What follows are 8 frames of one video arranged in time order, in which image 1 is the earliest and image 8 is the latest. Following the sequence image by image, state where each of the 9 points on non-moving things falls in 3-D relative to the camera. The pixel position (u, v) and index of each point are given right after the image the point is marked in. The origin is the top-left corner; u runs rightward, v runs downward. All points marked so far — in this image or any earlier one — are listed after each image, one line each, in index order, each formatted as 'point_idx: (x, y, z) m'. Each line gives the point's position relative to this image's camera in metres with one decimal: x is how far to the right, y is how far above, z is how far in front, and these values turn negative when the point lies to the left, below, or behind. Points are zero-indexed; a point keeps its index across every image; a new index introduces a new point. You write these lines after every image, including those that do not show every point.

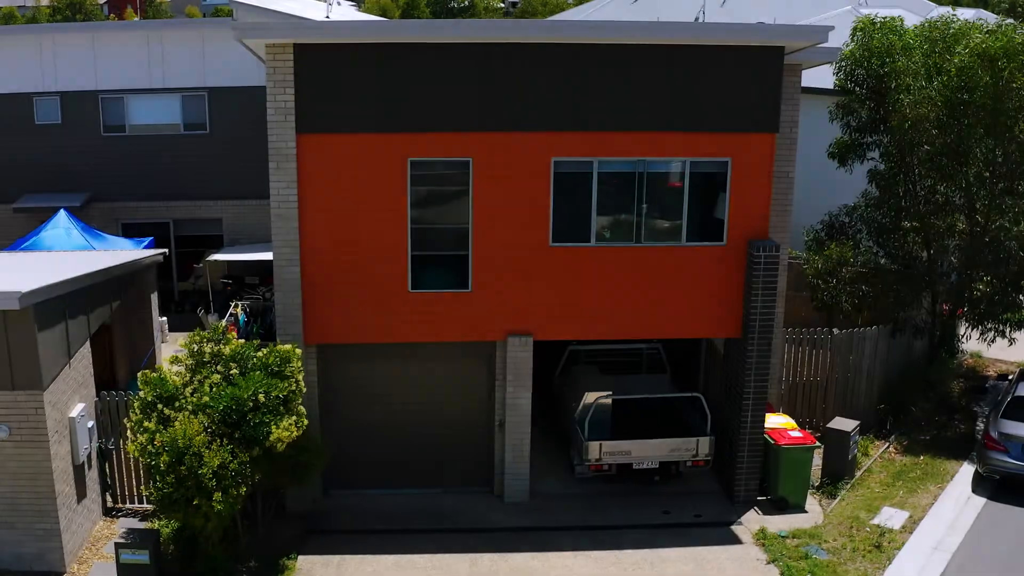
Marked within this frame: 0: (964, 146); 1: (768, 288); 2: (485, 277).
0: (+5.2, +1.7, +15.3) m
1: (+2.7, 0.0, +13.7) m
2: (-0.3, +0.1, +13.6) m
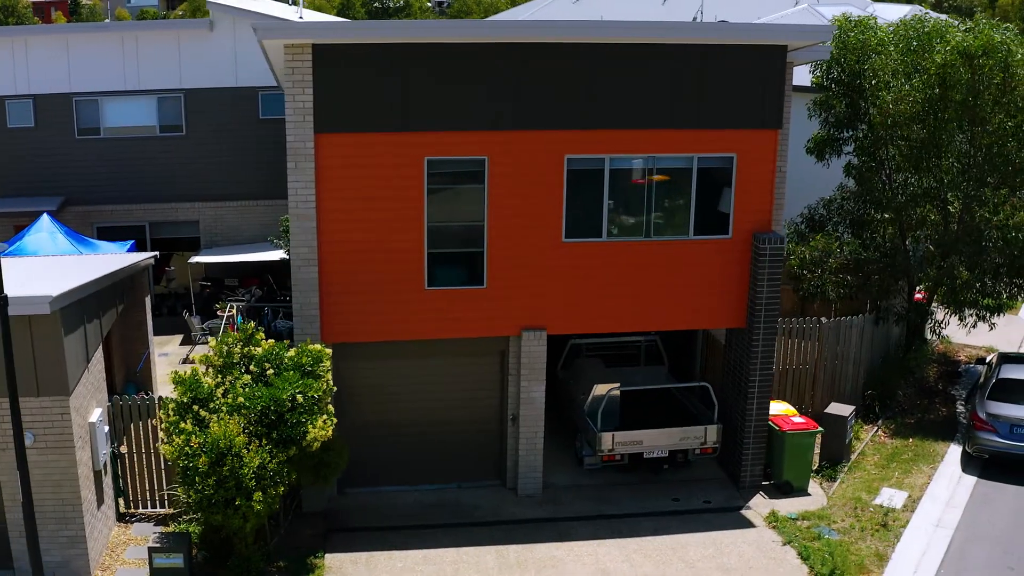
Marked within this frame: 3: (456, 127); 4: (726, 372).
0: (+5.1, +1.8, +15.9) m
1: (+2.8, +0.1, +14.1) m
2: (-0.1, +0.2, +13.8) m
3: (-0.5, +1.6, +13.3) m
4: (+2.4, -1.0, +15.0) m
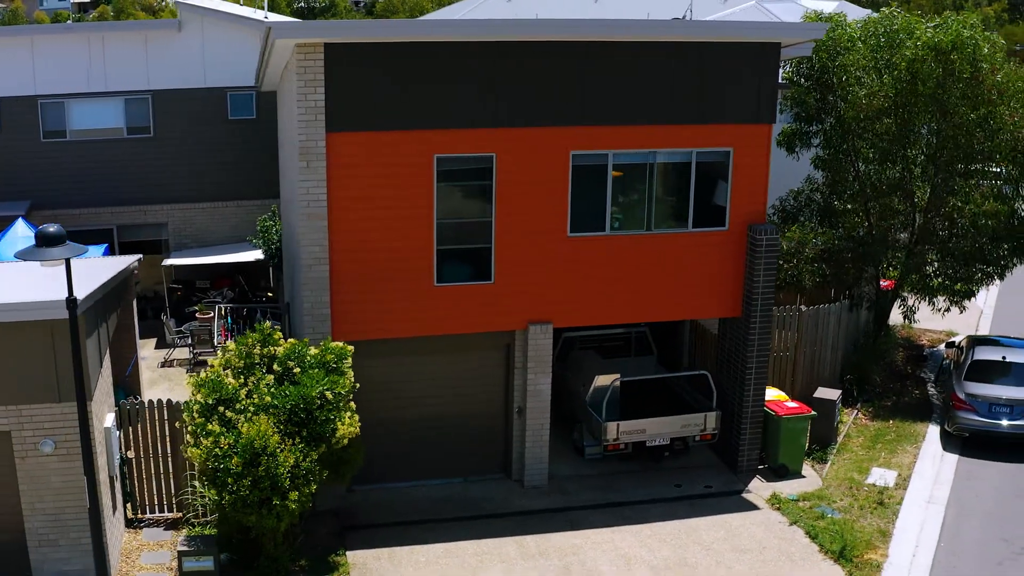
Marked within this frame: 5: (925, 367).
0: (+5.0, +2.0, +16.6) m
1: (+2.8, +0.2, +14.6) m
2: (-0.1, +0.2, +14.0) m
3: (-0.5, +1.6, +13.4) m
4: (+2.4, -0.9, +15.4) m
5: (+5.6, -1.1, +18.0) m
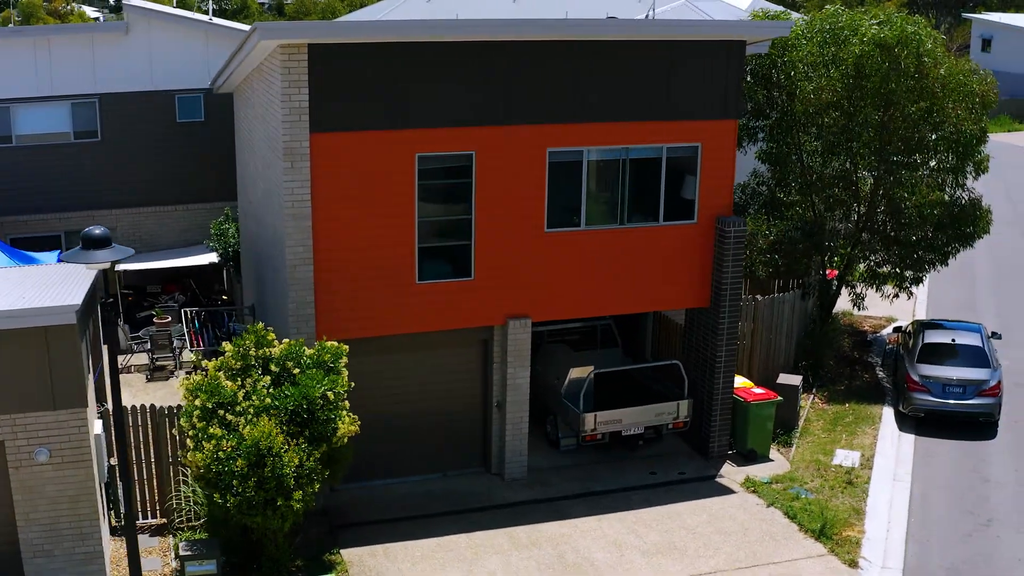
0: (+4.5, +2.1, +17.2) m
1: (+2.5, +0.3, +15.0) m
2: (-0.3, +0.2, +14.2) m
3: (-0.7, +1.7, +13.6) m
4: (+2.1, -0.8, +15.8) m
5: (+5.0, -0.9, +18.7) m
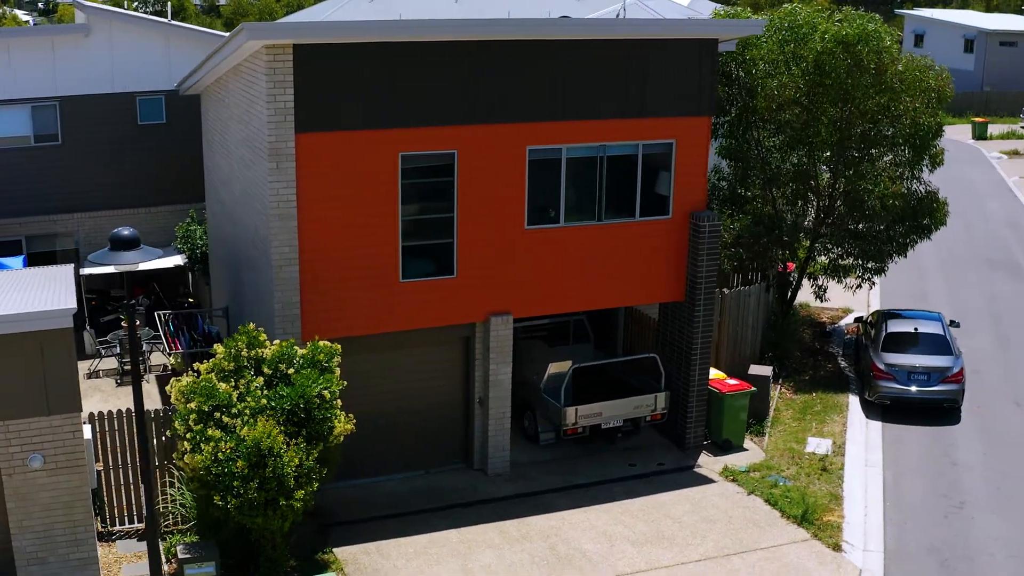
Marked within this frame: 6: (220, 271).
0: (+4.0, +2.2, +17.6) m
1: (+2.3, +0.4, +15.3) m
2: (-0.5, +0.3, +14.3) m
3: (-0.9, +1.7, +13.7) m
4: (+1.8, -0.7, +16.1) m
5: (+4.6, -0.8, +19.1) m
6: (-3.6, +0.2, +16.5) m
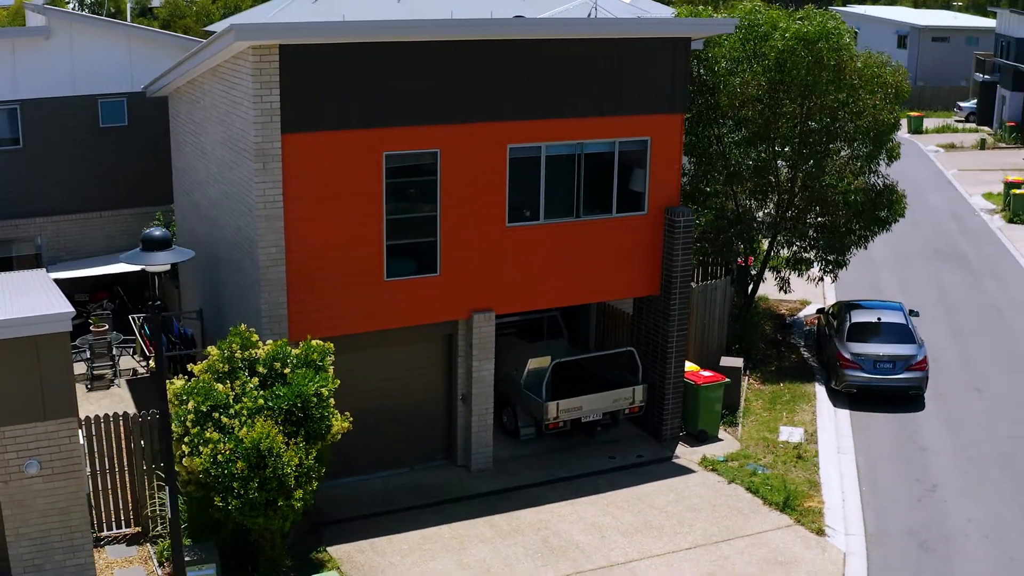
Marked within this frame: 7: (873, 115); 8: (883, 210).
0: (+3.6, +2.3, +18.0) m
1: (+2.0, +0.5, +15.6) m
2: (-0.7, +0.3, +14.4) m
3: (-1.0, +1.7, +13.8) m
4: (+1.5, -0.6, +16.3) m
5: (+4.1, -0.7, +19.5) m
6: (-3.9, +0.2, +16.4) m
7: (+4.9, +2.4, +18.1) m
8: (+5.2, +1.1, +18.5) m
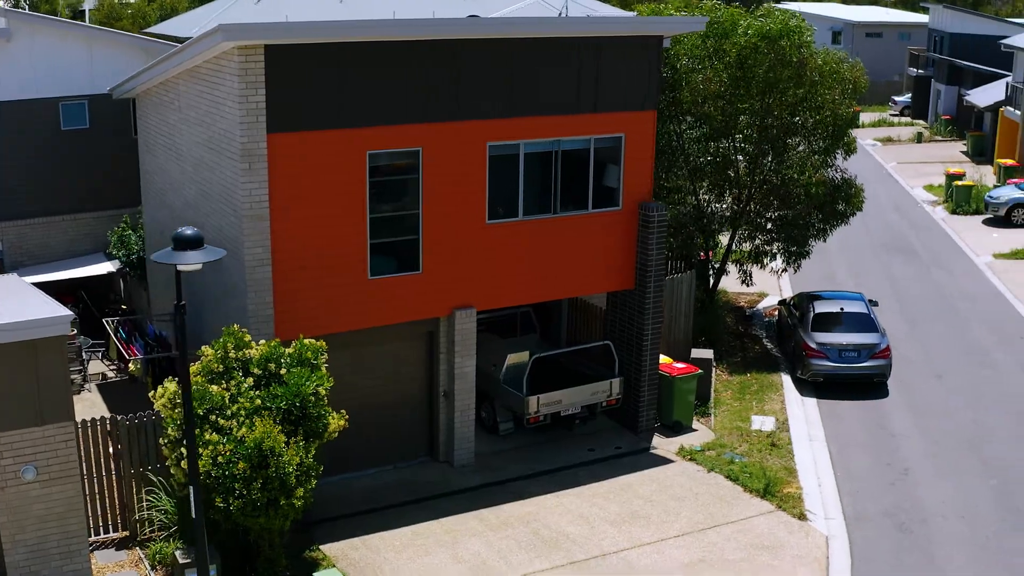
0: (+3.1, +2.4, +18.3) m
1: (+1.7, +0.6, +15.9) m
2: (-0.9, +0.3, +14.5) m
3: (-1.2, +1.7, +13.9) m
4: (+1.2, -0.6, +16.5) m
5: (+3.6, -0.6, +19.9) m
6: (-4.2, +0.1, +16.3) m
7: (+4.5, +2.5, +18.6) m
8: (+4.7, +1.2, +19.0) m
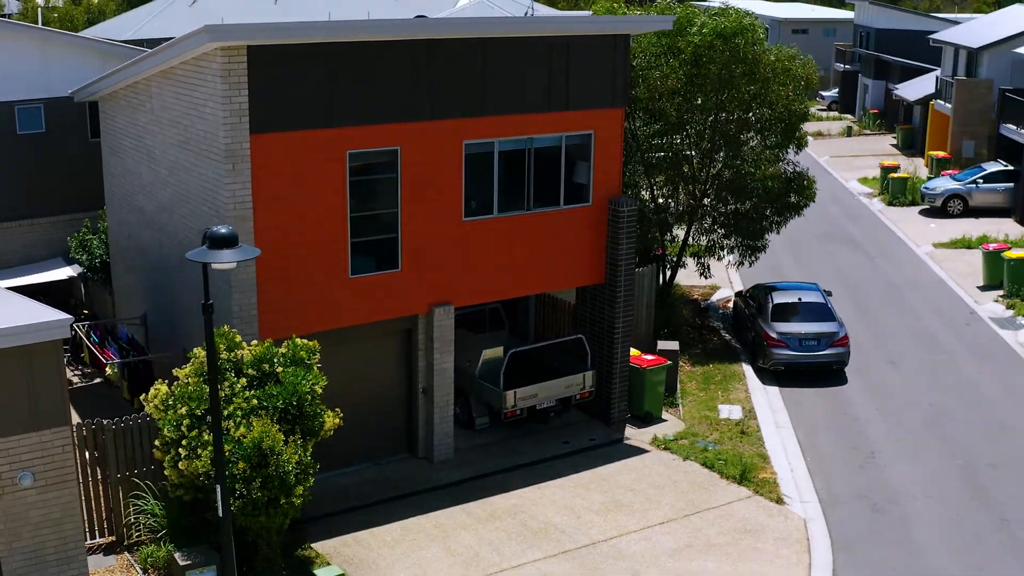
0: (+2.6, +2.5, +18.7) m
1: (+1.4, +0.6, +16.2) m
2: (-1.1, +0.4, +14.6) m
3: (-1.4, +1.7, +14.0) m
4: (+0.9, -0.5, +16.8) m
5: (+3.0, -0.4, +20.4) m
6: (-4.6, +0.1, +16.2) m
7: (+3.9, +2.6, +19.1) m
8: (+4.1, +1.4, +19.5) m
